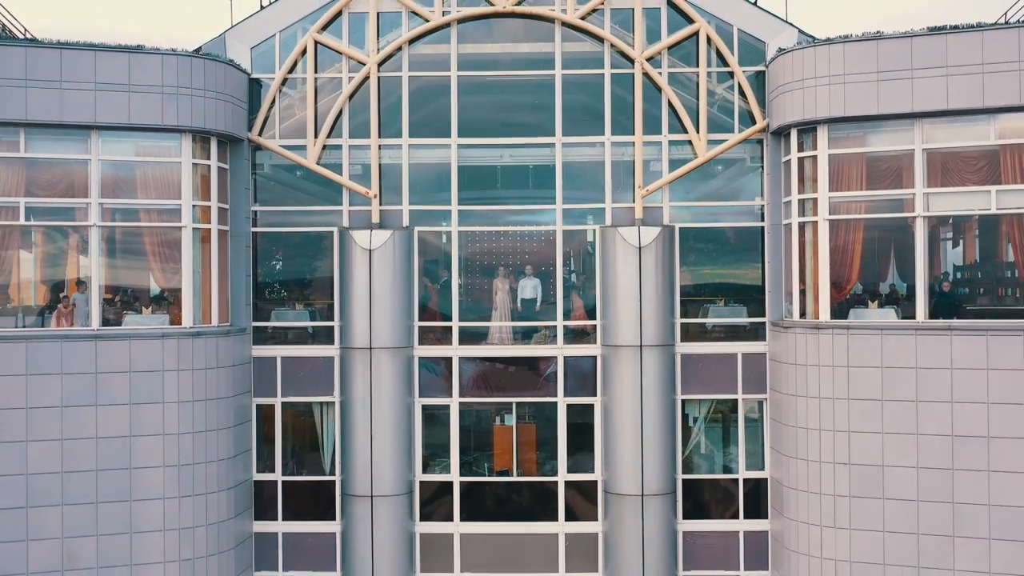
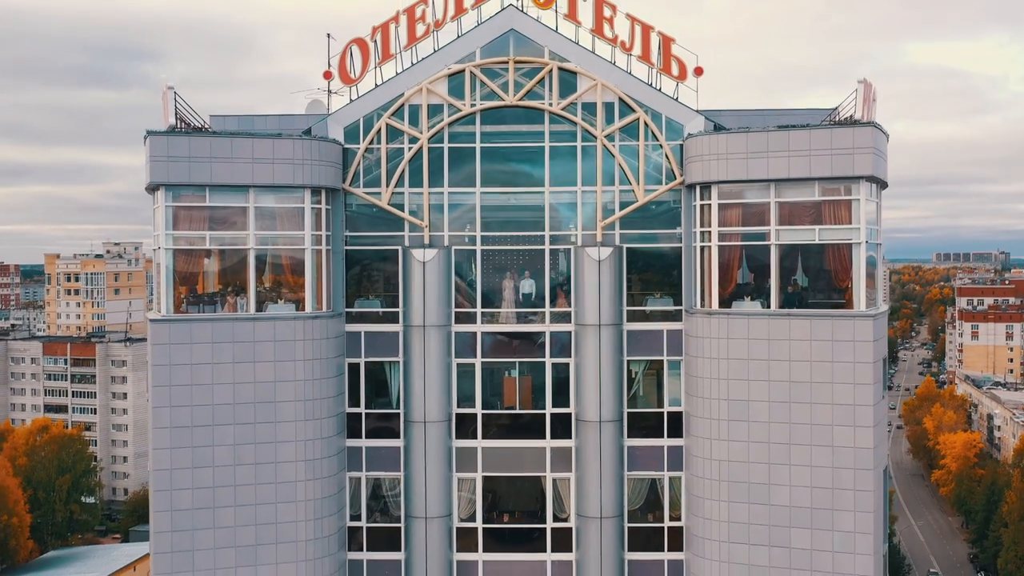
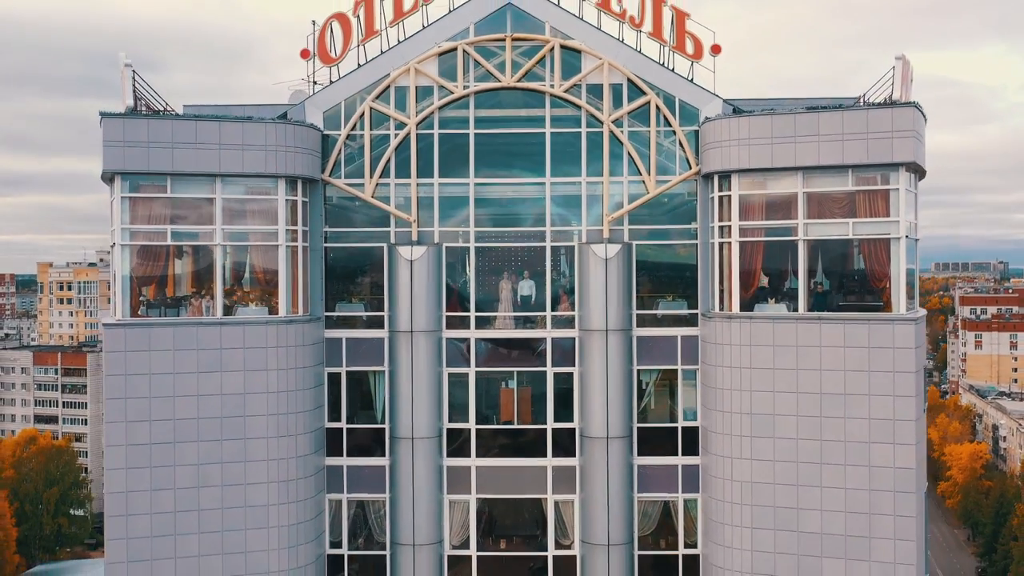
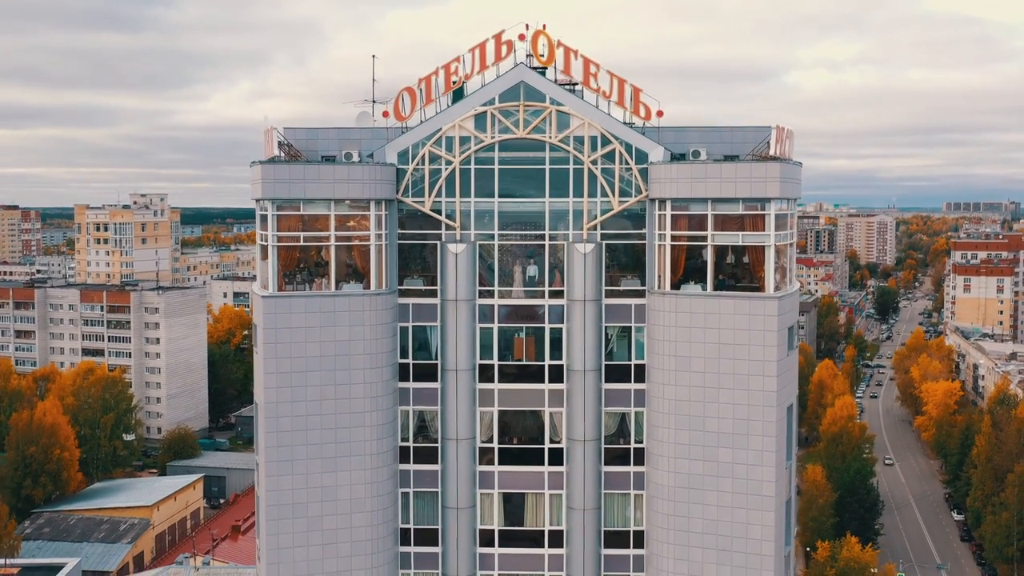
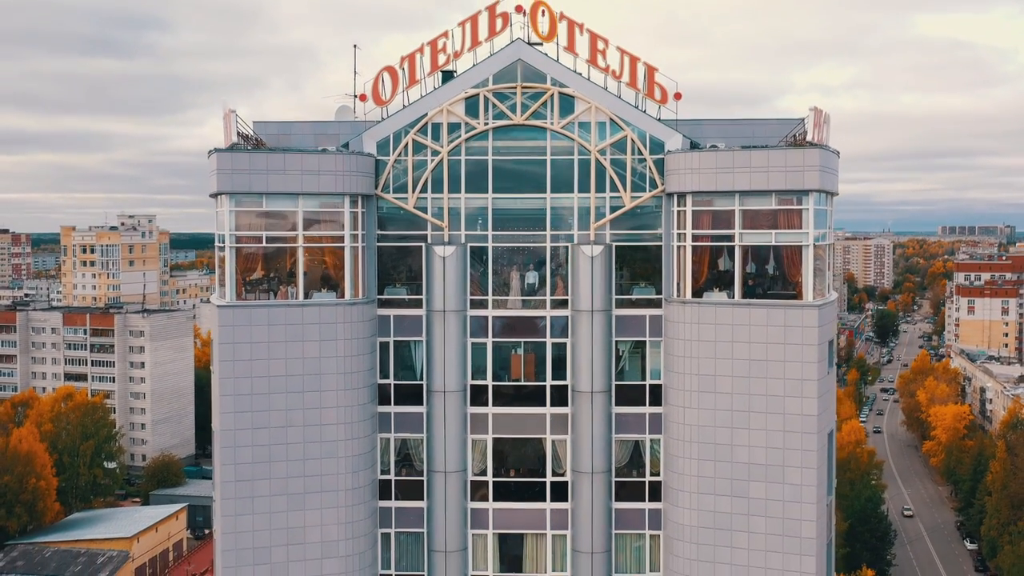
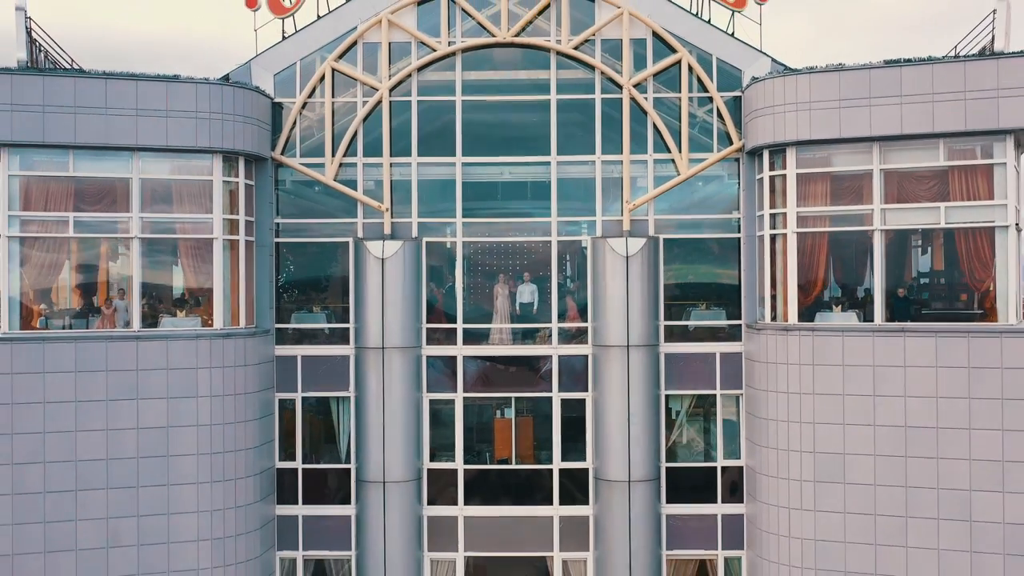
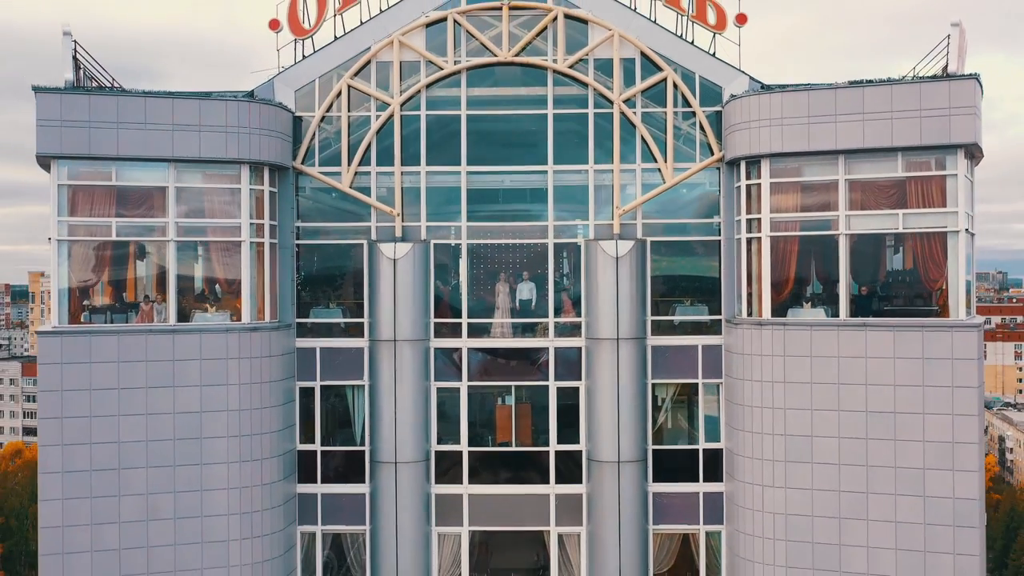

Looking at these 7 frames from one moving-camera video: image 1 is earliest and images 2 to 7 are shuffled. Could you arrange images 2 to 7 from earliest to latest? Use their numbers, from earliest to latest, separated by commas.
6, 7, 3, 2, 5, 4
